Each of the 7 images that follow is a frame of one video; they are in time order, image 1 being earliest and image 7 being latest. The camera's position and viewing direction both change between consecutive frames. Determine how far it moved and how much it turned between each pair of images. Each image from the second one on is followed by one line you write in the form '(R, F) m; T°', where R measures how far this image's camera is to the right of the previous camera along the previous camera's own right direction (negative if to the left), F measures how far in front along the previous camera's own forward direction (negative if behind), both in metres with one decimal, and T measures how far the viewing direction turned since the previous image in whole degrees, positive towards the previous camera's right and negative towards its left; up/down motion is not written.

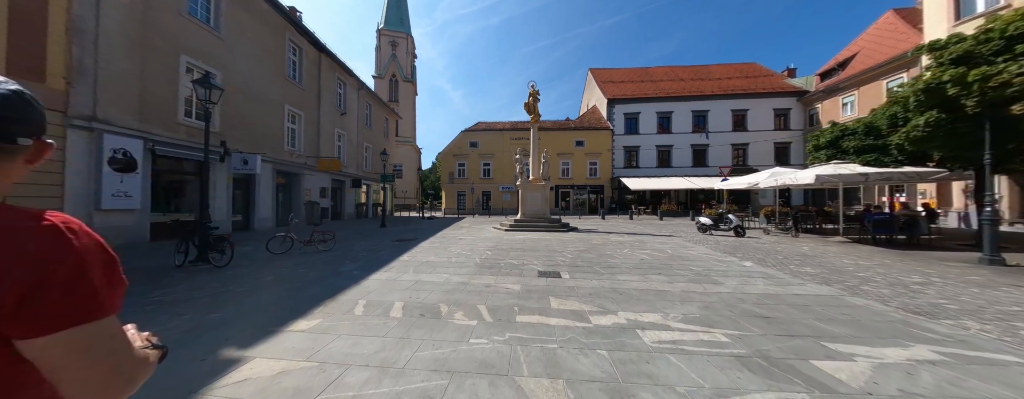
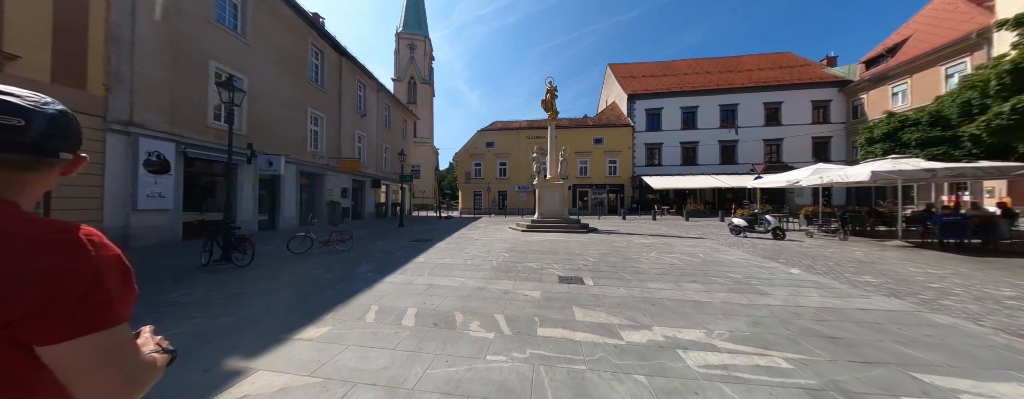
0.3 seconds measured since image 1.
(-0.1, +0.4) m; -4°
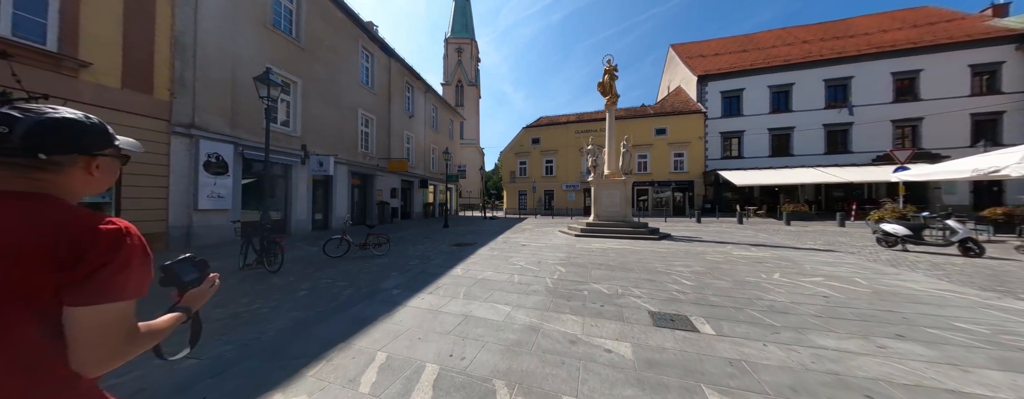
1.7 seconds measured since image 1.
(-0.3, +1.6) m; -10°
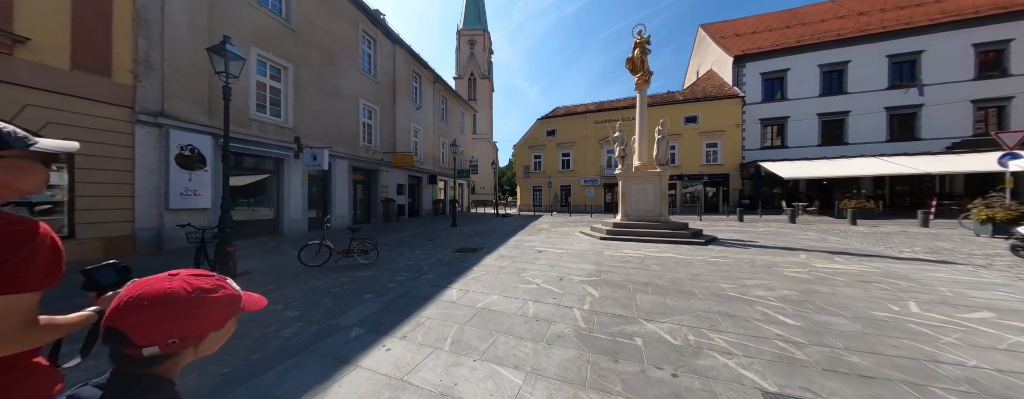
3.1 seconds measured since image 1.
(0.0, +1.6) m; -3°
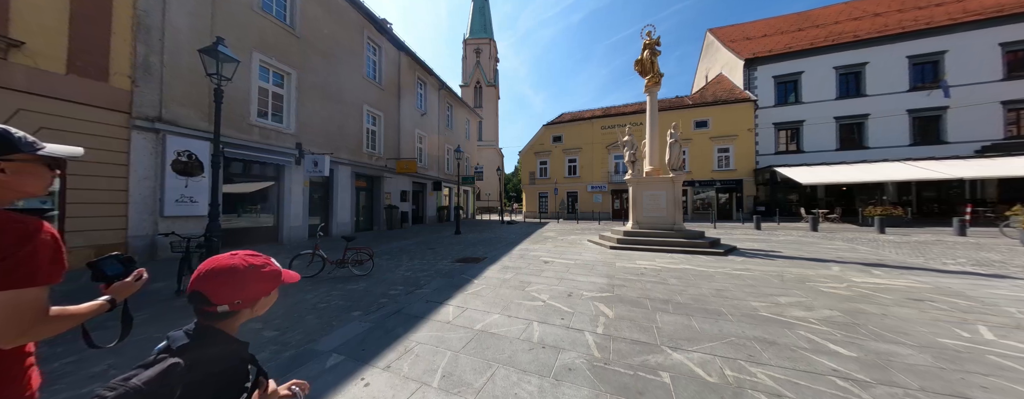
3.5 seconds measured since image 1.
(0.0, +0.4) m; -1°
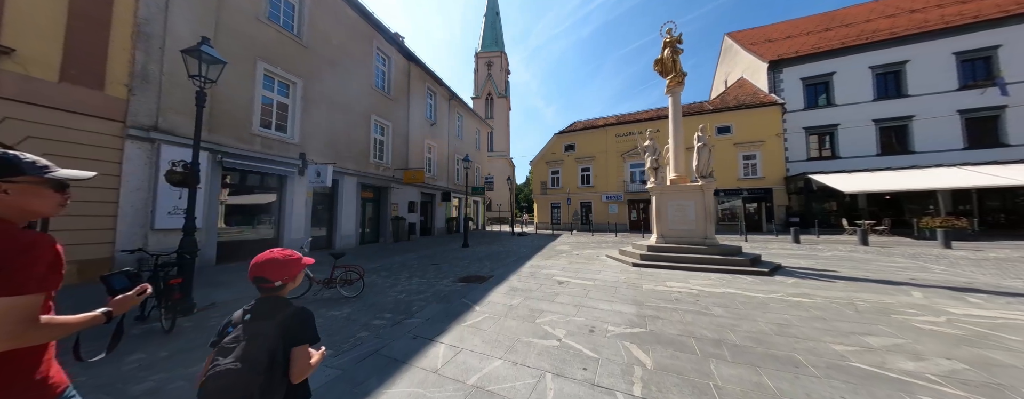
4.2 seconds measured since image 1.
(+0.1, +0.8) m; -3°
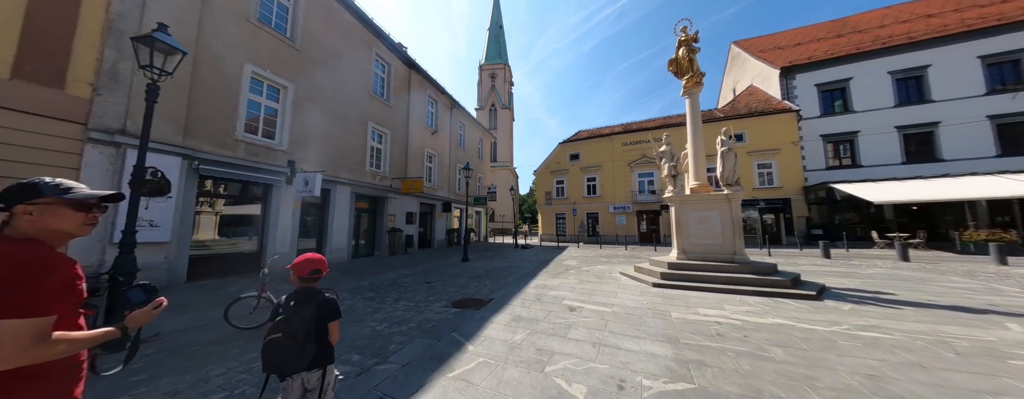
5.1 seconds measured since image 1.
(0.0, +0.9) m; -1°
